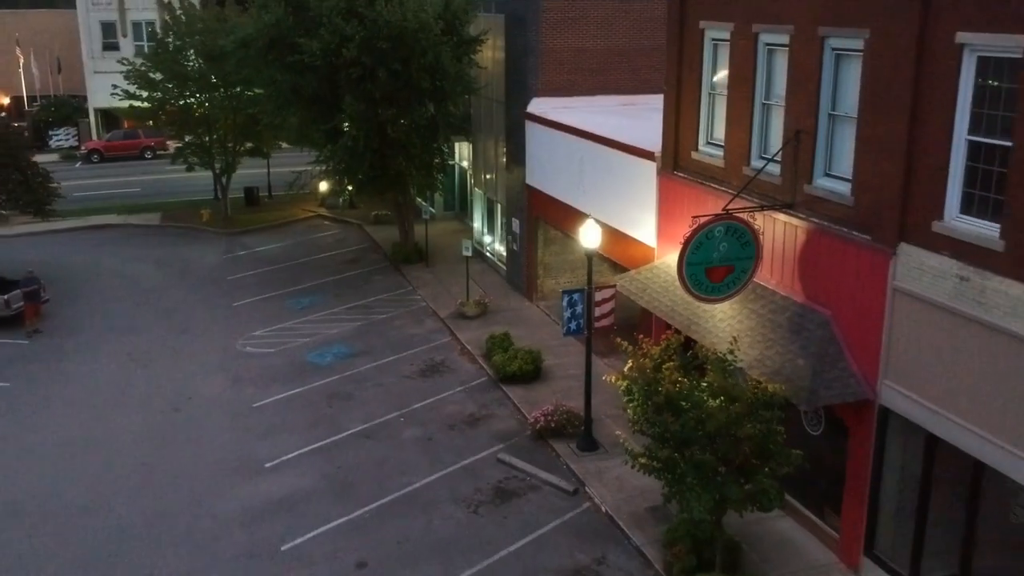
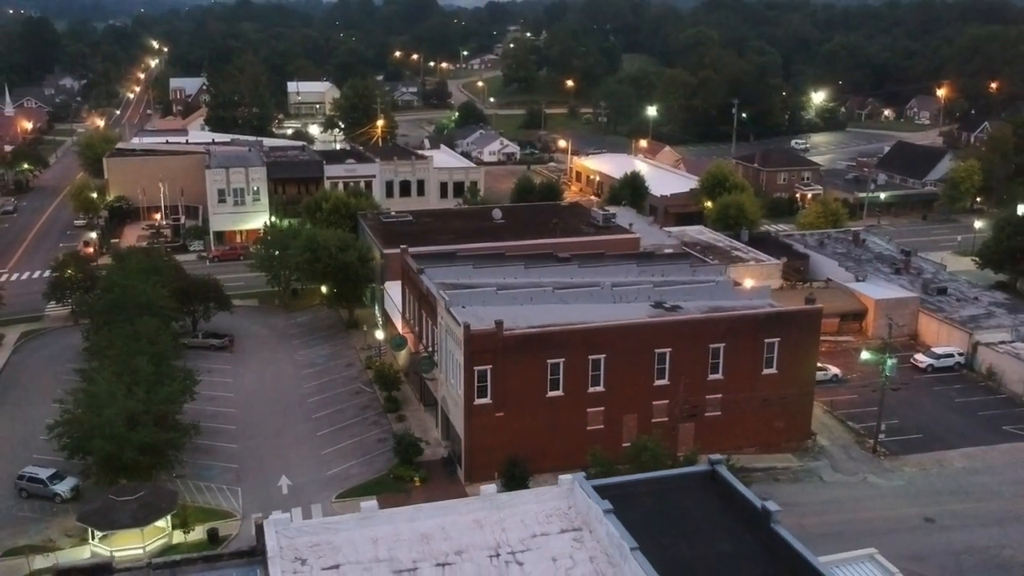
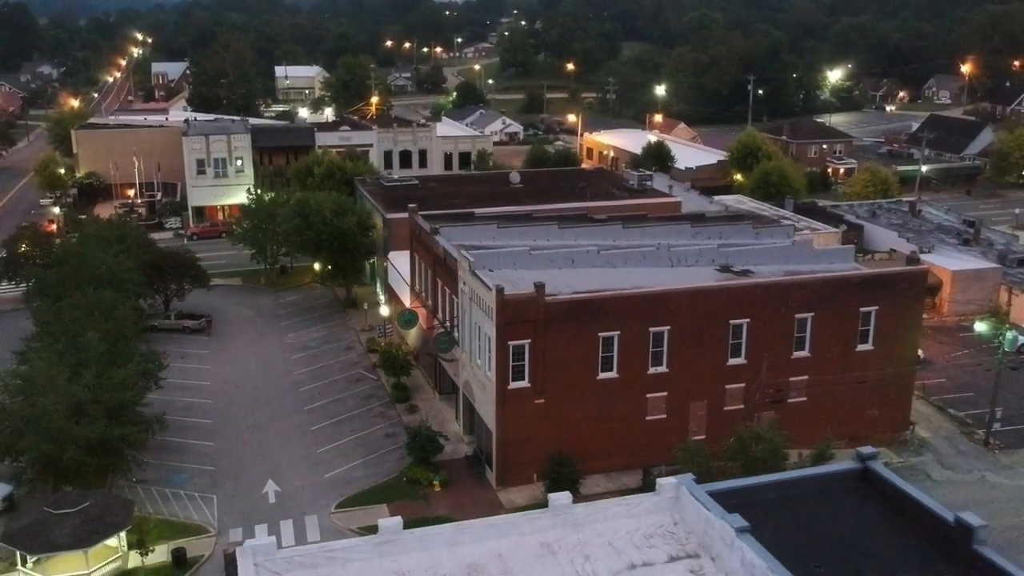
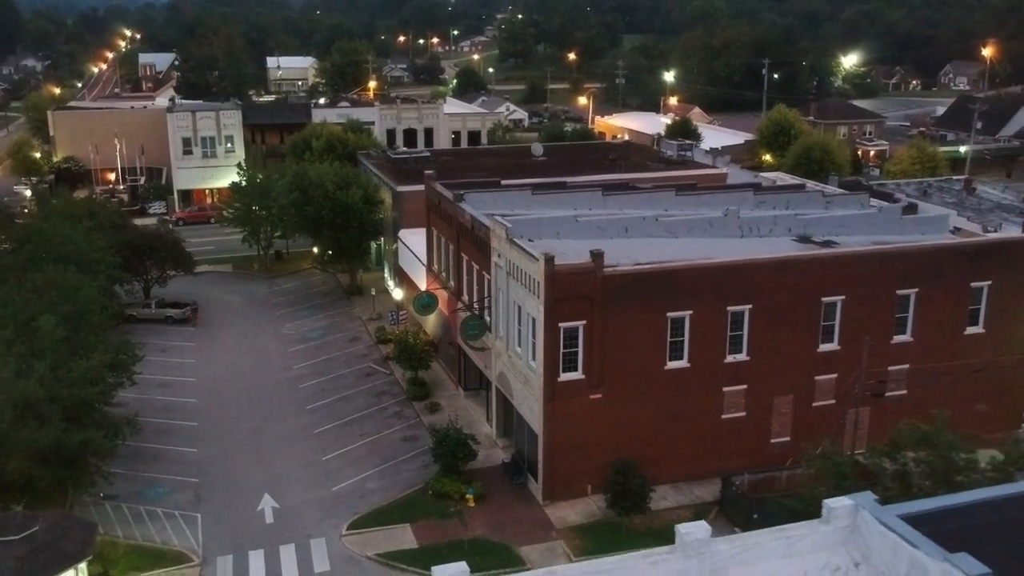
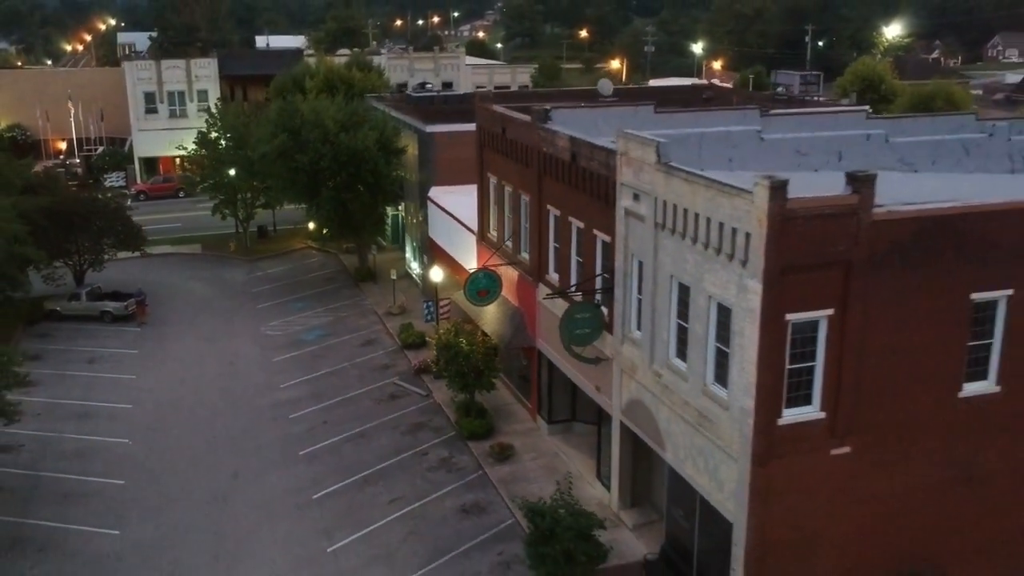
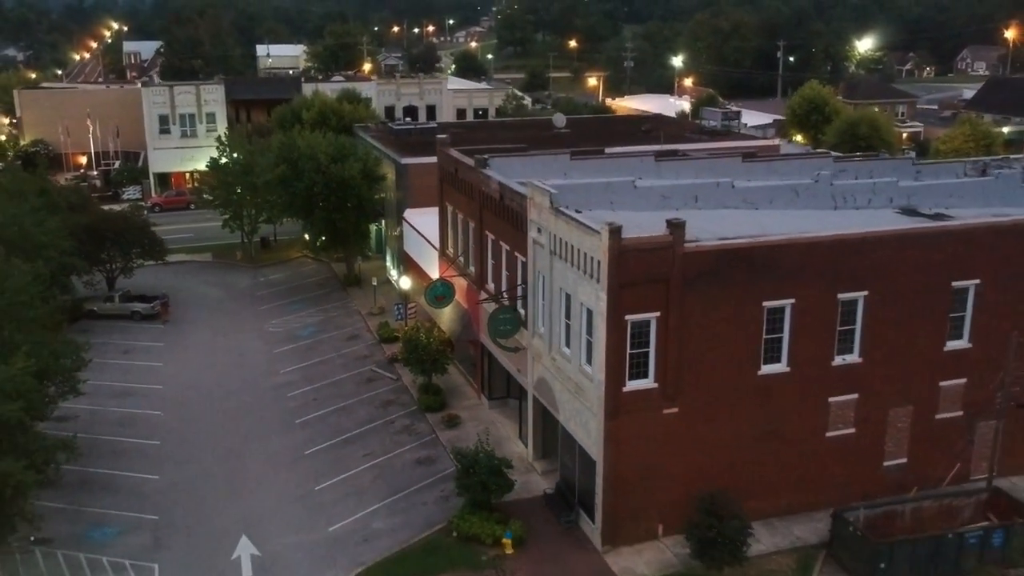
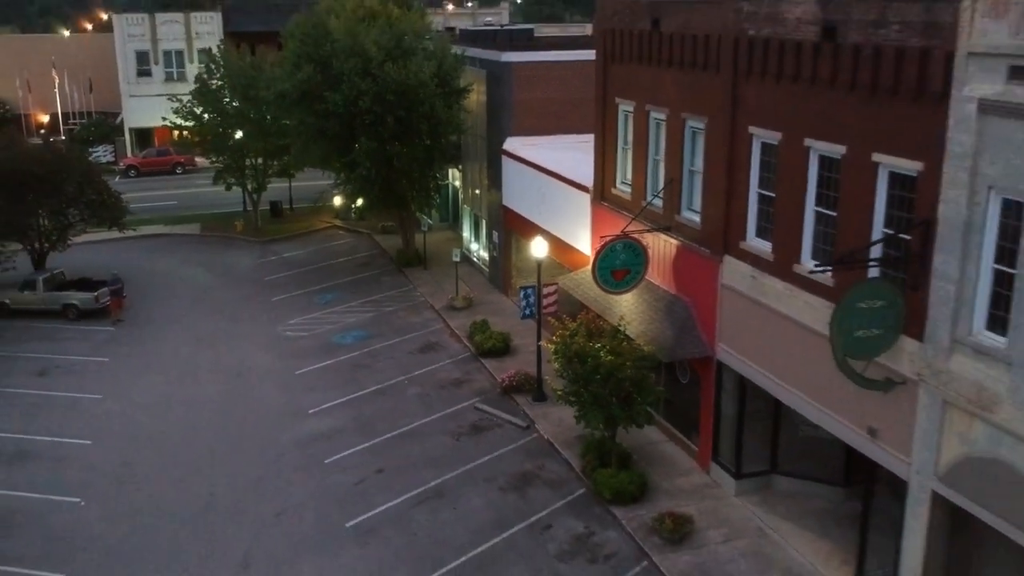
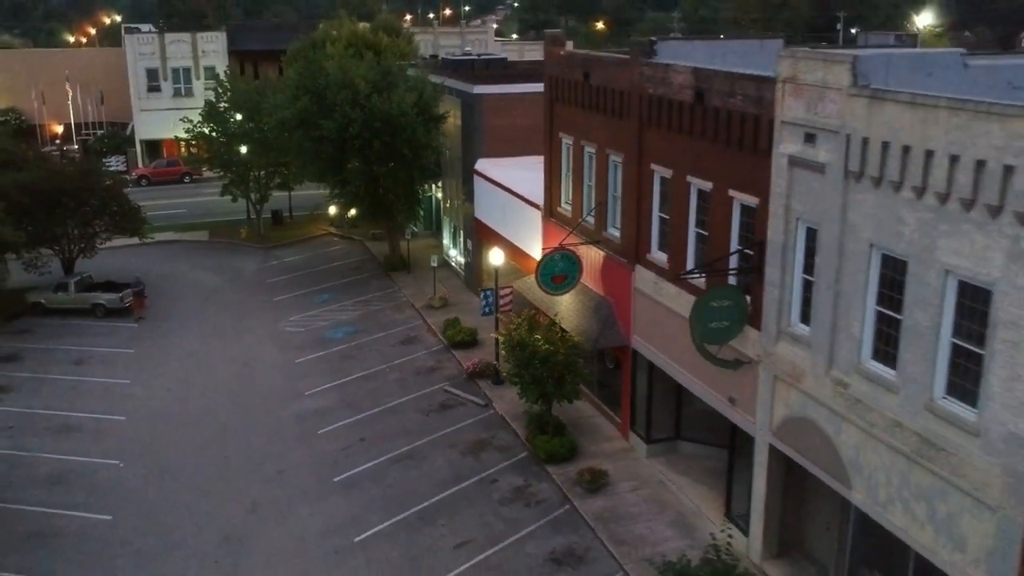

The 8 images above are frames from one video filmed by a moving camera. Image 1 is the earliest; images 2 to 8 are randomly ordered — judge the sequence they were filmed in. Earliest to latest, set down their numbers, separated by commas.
7, 8, 5, 6, 4, 3, 2
